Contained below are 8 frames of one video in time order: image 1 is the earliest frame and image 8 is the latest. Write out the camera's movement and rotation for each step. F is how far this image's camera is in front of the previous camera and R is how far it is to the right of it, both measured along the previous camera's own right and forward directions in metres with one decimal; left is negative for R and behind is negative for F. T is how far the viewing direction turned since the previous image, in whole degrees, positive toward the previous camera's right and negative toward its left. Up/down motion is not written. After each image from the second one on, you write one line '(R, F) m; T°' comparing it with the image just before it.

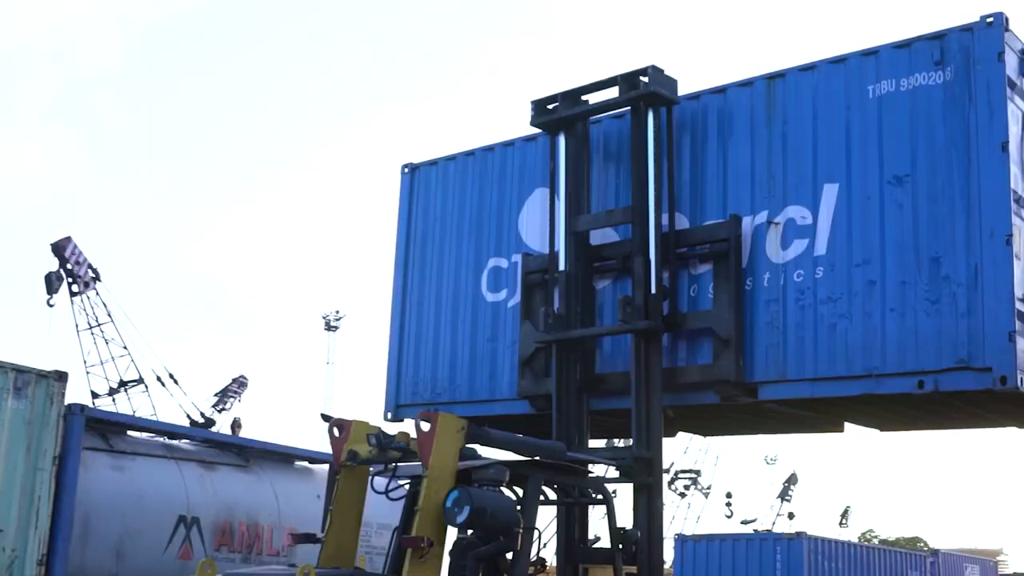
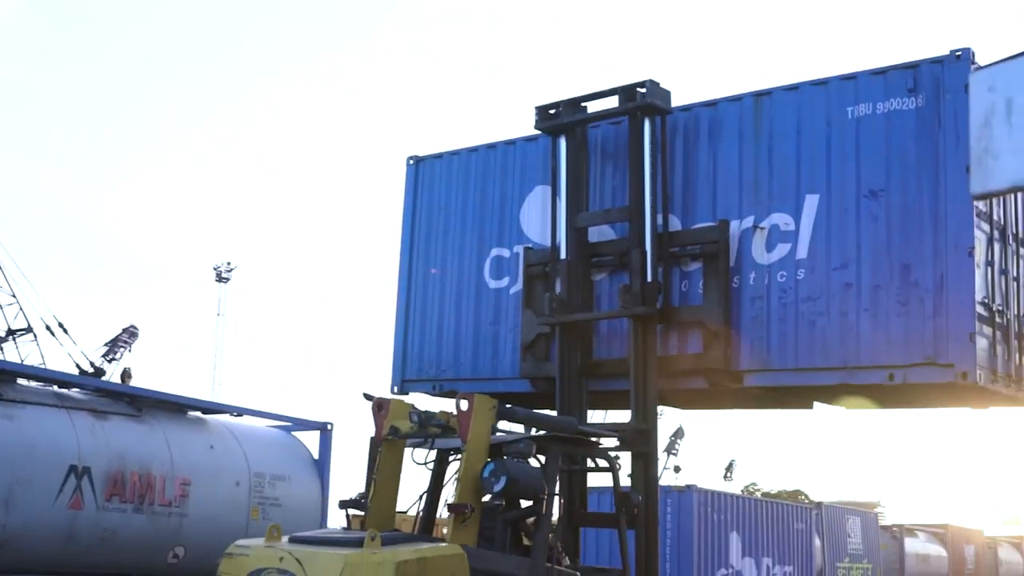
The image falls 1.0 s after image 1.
(-0.2, -0.7) m; +1°
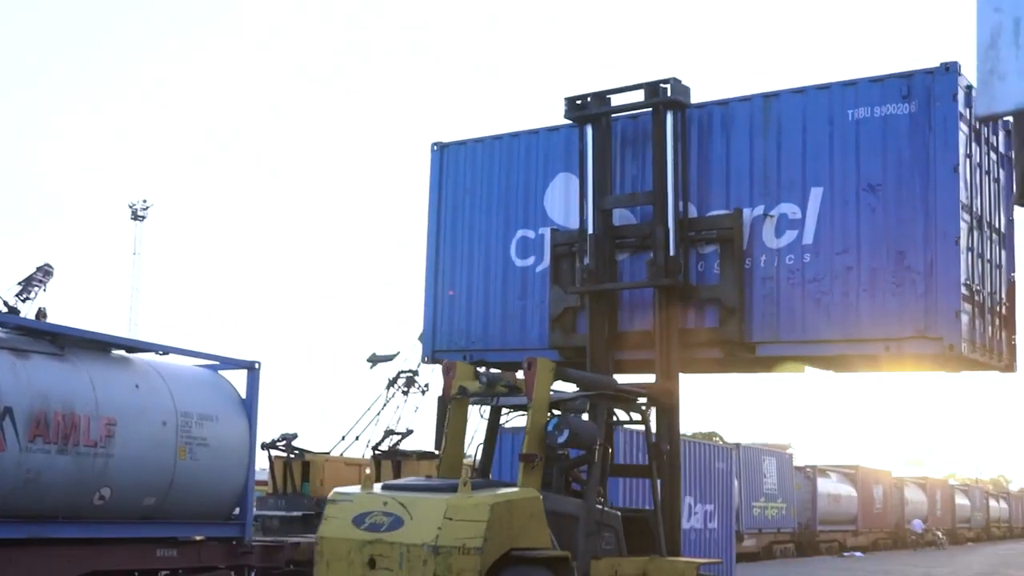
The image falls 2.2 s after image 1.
(-0.7, -0.8) m; +3°
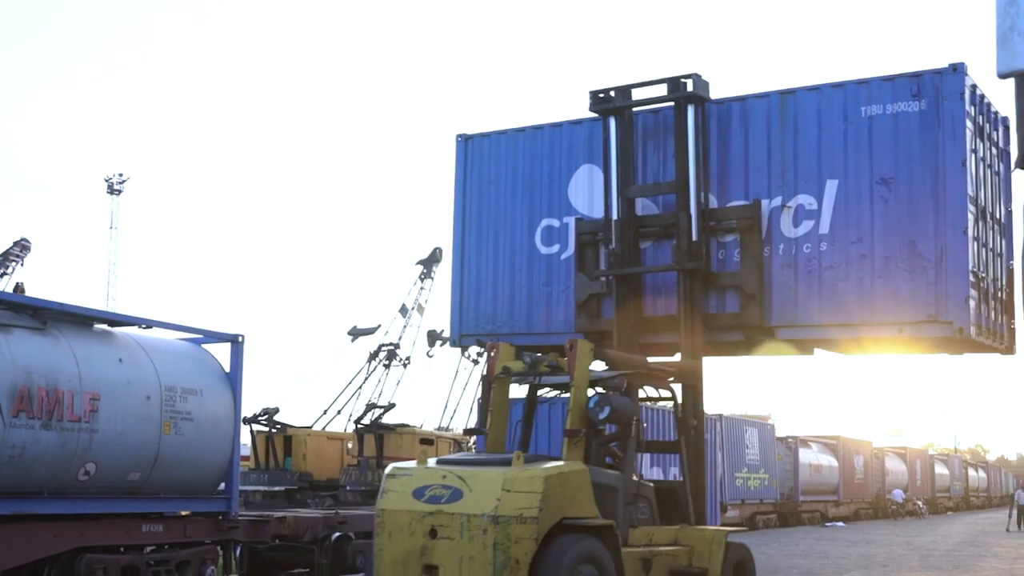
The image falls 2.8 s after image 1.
(-0.3, -0.4) m; +1°
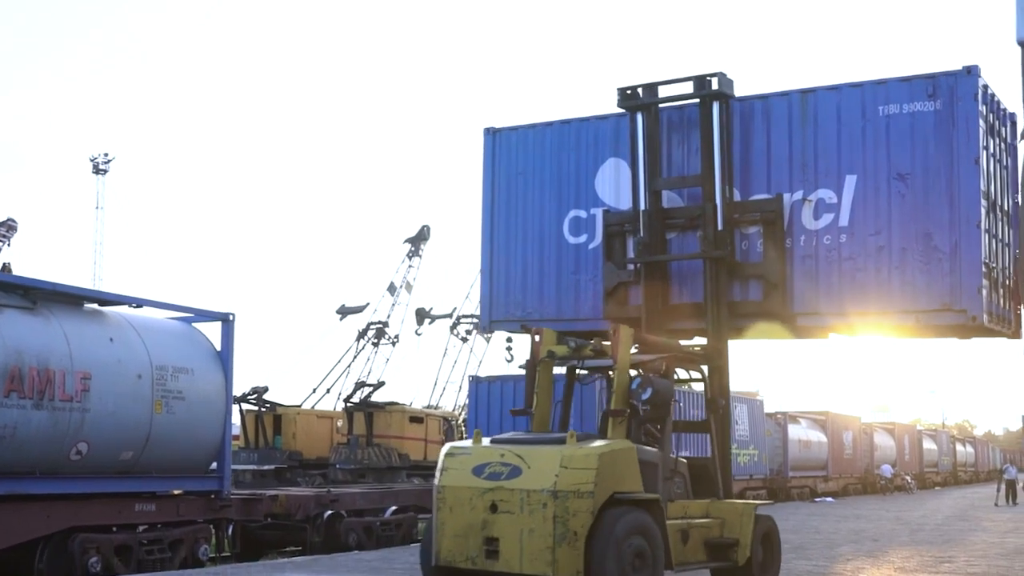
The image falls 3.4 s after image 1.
(-0.3, -0.5) m; 0°
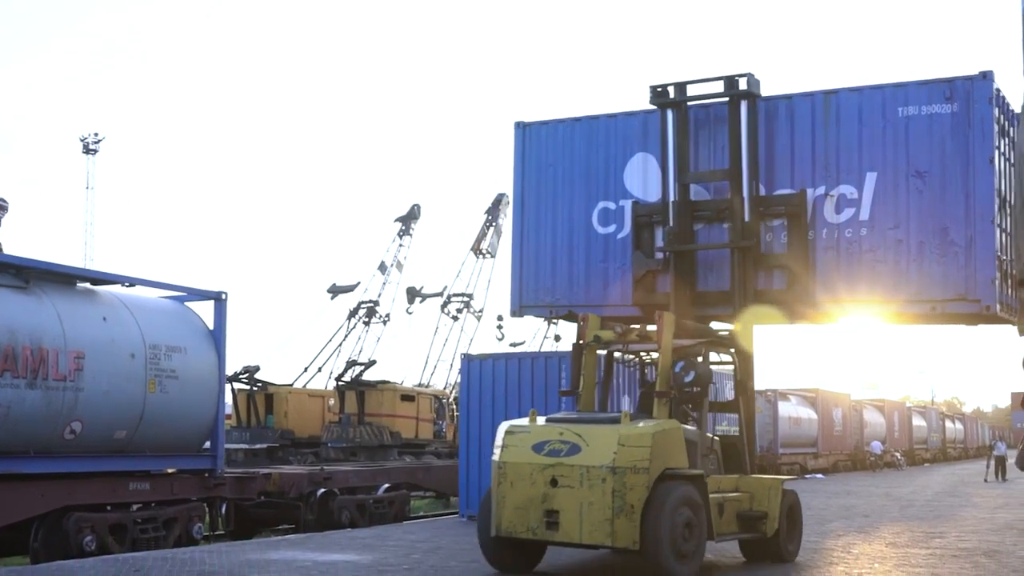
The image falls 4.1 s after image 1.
(-0.4, -0.5) m; 0°
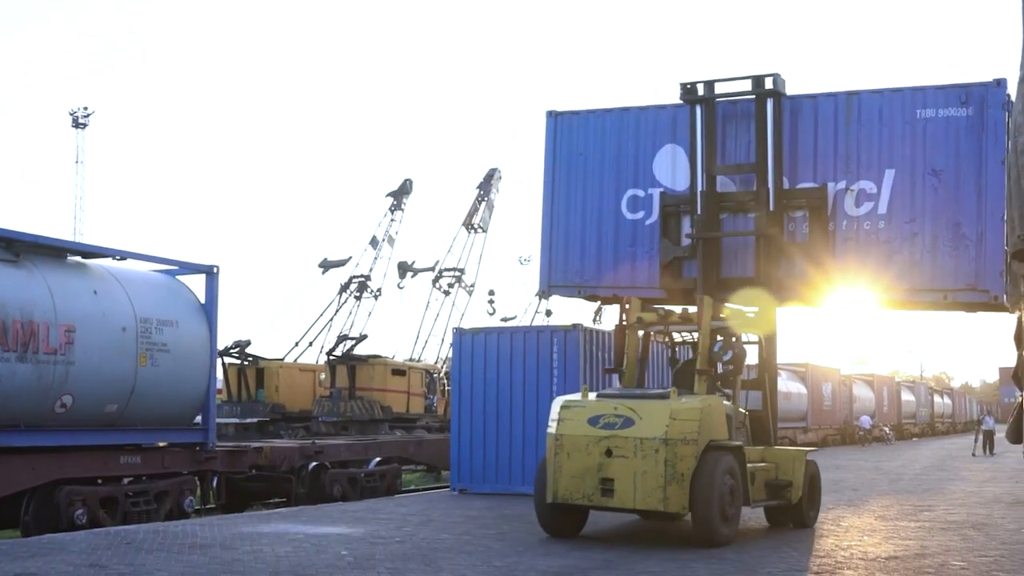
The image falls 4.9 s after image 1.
(-0.4, -0.7) m; 0°
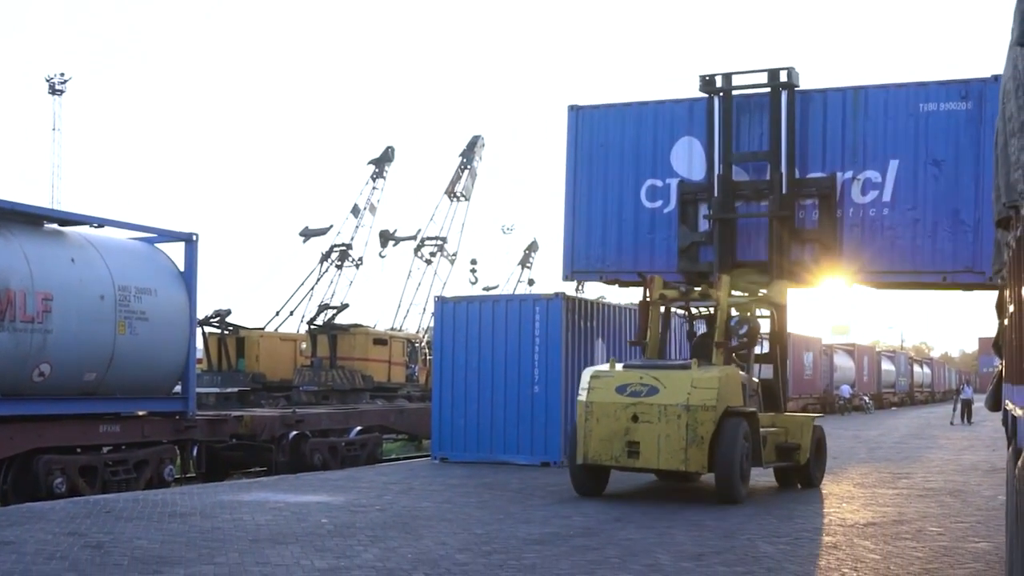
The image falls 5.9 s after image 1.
(-0.4, -0.6) m; +1°
